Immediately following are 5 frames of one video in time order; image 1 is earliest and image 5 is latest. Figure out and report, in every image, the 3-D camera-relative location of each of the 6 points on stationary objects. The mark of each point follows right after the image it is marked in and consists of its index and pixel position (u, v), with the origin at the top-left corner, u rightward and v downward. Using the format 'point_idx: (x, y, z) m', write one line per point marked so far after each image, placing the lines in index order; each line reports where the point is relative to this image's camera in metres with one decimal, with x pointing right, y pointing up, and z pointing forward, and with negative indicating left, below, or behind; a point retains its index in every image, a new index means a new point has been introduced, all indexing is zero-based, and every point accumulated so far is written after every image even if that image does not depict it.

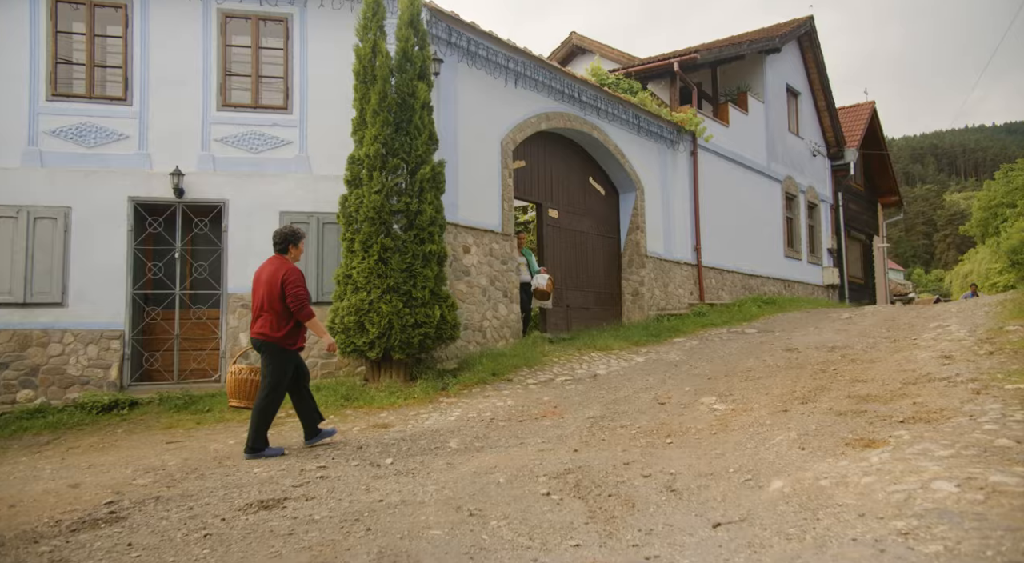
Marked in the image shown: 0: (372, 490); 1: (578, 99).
0: (-0.9, -1.4, +4.2) m
1: (+1.1, +3.2, +11.2) m
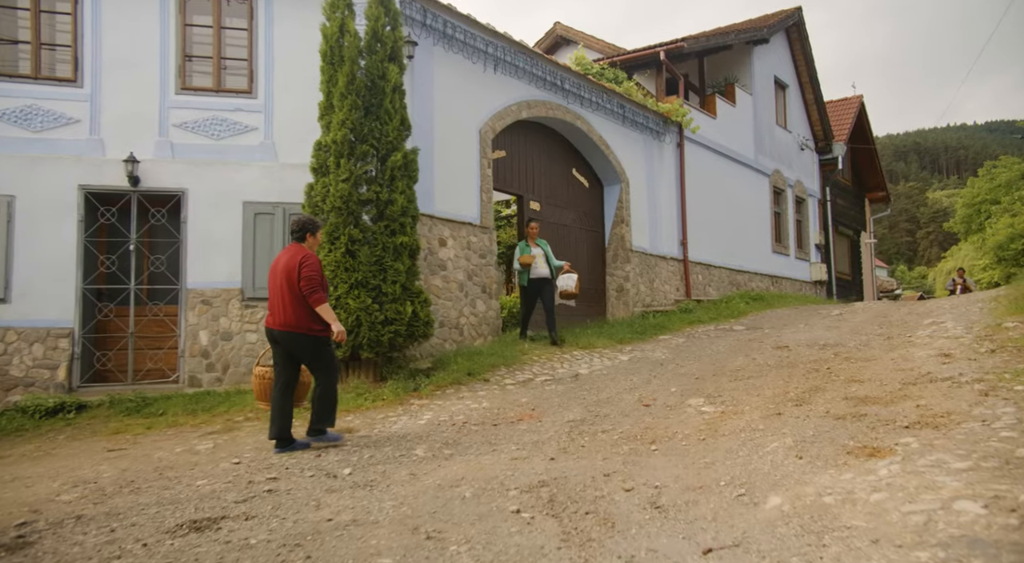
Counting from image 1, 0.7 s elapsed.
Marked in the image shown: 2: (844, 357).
0: (-1.1, -1.3, +3.7) m
1: (+0.8, +3.3, +10.8) m
2: (+3.7, -0.9, +7.2) m
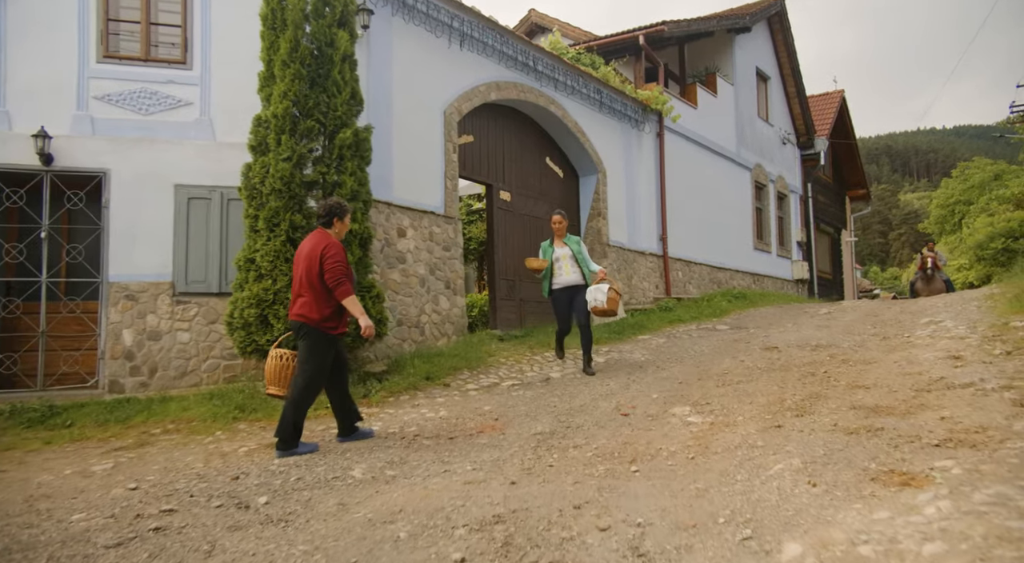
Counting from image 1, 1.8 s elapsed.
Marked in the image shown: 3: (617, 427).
0: (-1.4, -1.2, +2.9) m
1: (+0.3, +3.3, +10.0) m
2: (+3.4, -0.8, +6.6) m
3: (+0.8, -1.1, +5.0) m
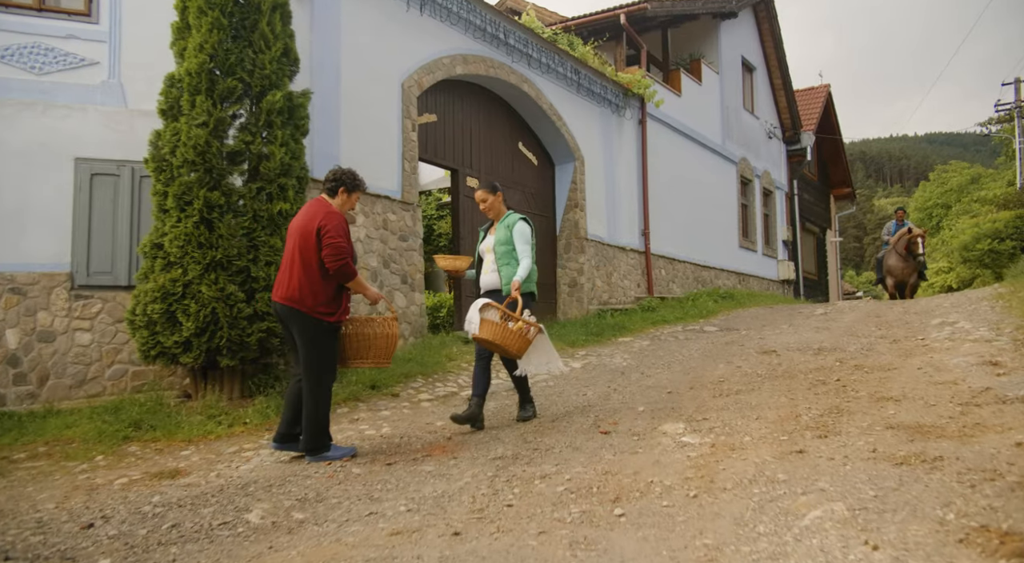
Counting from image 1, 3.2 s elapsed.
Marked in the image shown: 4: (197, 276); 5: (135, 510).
0: (-1.6, -1.1, +1.9) m
1: (-0.1, +3.4, +9.1) m
2: (+3.0, -0.7, +5.7) m
3: (+0.5, -1.1, +4.1) m
4: (-2.5, 0.0, +5.2) m
5: (-2.0, -1.2, +3.3) m
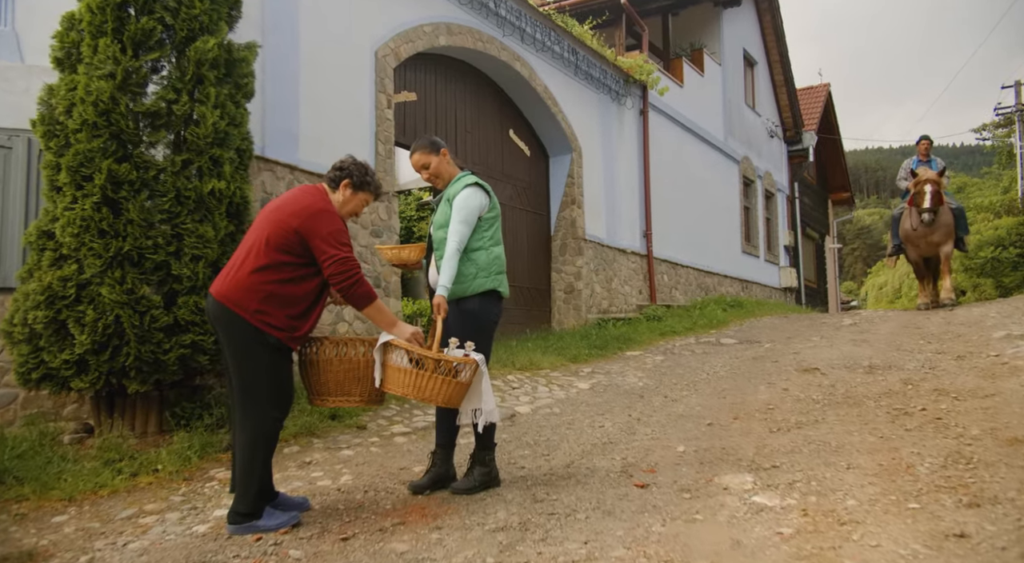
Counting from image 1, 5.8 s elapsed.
0: (-1.5, -1.1, +0.7) m
1: (-0.2, +3.3, +7.9) m
2: (+3.0, -0.8, +4.6) m
3: (+0.6, -1.1, +2.9) m
4: (-2.5, 0.0, +3.9) m
5: (-1.9, -1.2, +2.1) m
